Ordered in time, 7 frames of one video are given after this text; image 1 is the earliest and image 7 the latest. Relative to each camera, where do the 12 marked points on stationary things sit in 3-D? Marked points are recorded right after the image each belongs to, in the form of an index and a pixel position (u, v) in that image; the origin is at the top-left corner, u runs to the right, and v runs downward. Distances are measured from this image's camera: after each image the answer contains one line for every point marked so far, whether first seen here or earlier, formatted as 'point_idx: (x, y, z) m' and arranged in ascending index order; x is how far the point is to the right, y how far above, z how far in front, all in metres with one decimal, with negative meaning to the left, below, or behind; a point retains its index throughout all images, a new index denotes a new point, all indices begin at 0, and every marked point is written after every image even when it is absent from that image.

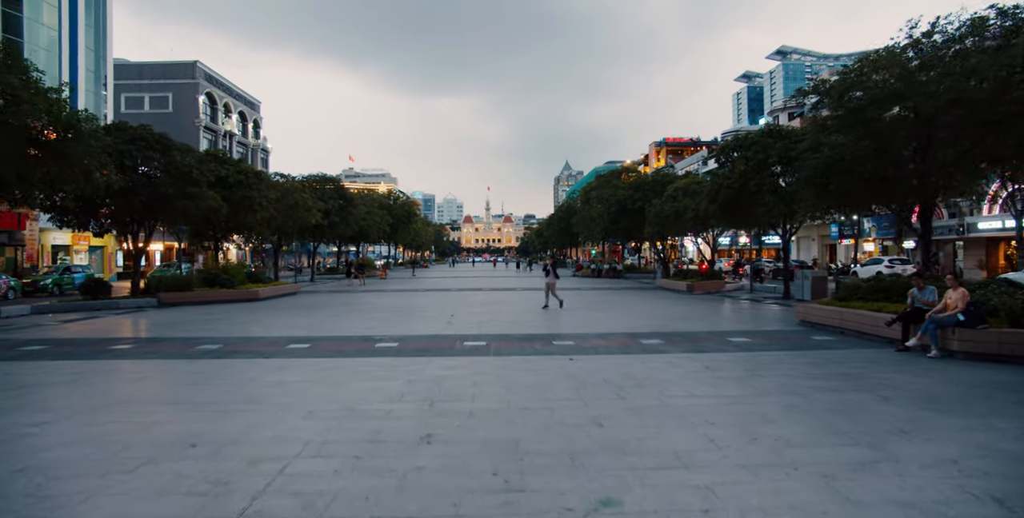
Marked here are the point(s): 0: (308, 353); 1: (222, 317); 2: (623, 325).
0: (-3.7, -1.7, +10.2) m
1: (-9.1, -1.8, +18.0) m
2: (+2.7, -1.6, +13.5) m
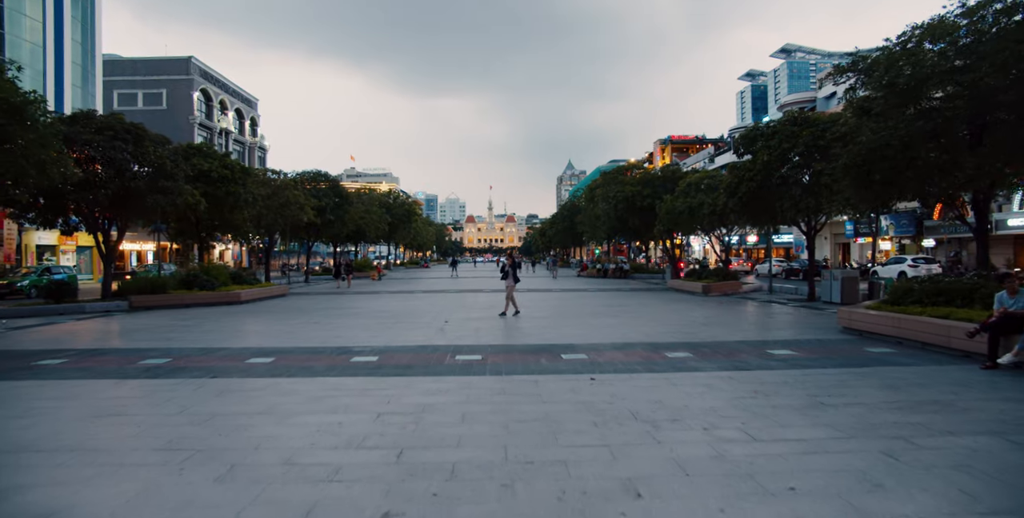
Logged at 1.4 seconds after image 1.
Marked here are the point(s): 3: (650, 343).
0: (-3.7, -1.7, +8.5) m
1: (-9.1, -1.8, +16.3) m
2: (+2.7, -1.6, +11.8) m
3: (+2.6, -1.6, +10.7) m
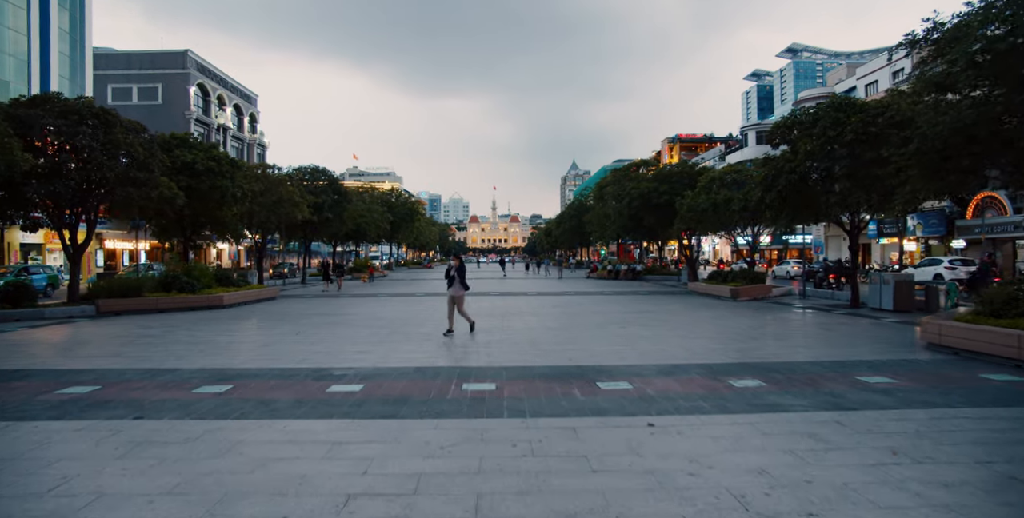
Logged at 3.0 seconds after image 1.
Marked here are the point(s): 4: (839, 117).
0: (-3.4, -1.7, +6.4) m
1: (-8.7, -1.8, +14.3) m
2: (+3.0, -1.6, +9.7) m
3: (+2.9, -1.6, +8.6) m
4: (+9.9, +4.3, +17.3) m
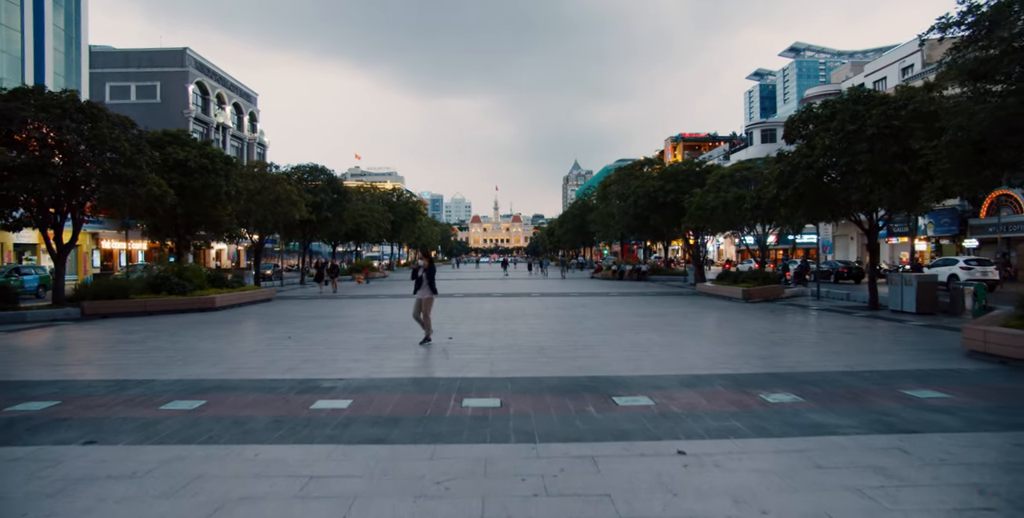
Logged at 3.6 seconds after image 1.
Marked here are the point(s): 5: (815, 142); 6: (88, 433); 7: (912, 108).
0: (-3.3, -1.7, +5.7) m
1: (-8.6, -1.8, +13.5) m
2: (+3.1, -1.6, +8.9) m
3: (+3.0, -1.6, +7.8) m
4: (+10.0, +4.3, +16.5) m
5: (+9.2, +3.6, +17.3) m
6: (-4.0, -1.7, +5.4) m
7: (+10.8, +4.1, +15.4) m
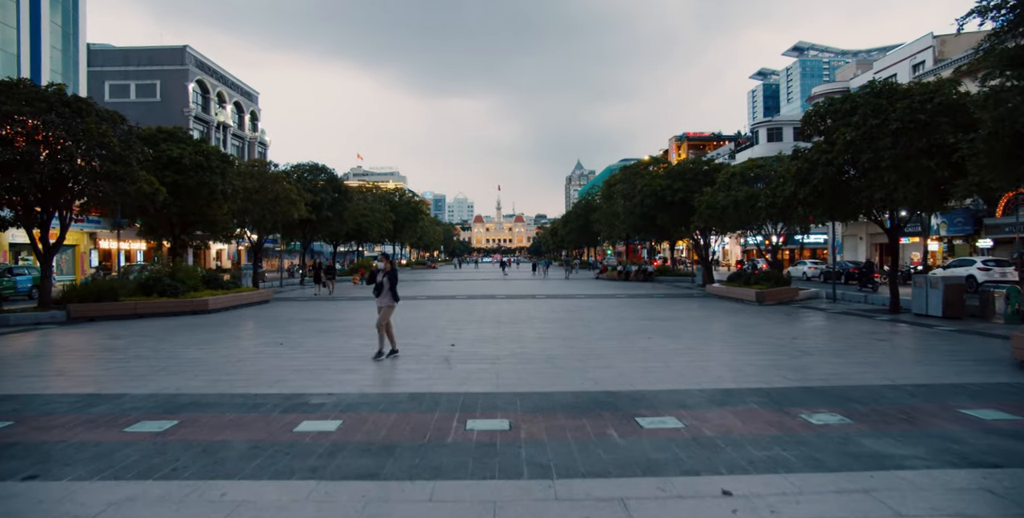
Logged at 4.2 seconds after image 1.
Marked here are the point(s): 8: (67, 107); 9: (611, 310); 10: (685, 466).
0: (-3.2, -1.7, +4.9) m
1: (-8.5, -1.9, +12.8) m
2: (+3.2, -1.7, +8.1) m
3: (+3.1, -1.7, +7.1) m
4: (+10.1, +4.3, +15.7) m
5: (+9.4, +3.5, +16.5) m
6: (-3.9, -1.7, +4.7) m
7: (+10.9, +4.0, +14.6) m
8: (-12.5, +4.3, +16.0) m
9: (+3.3, -1.7, +19.0) m
10: (+1.4, -1.7, +4.6) m
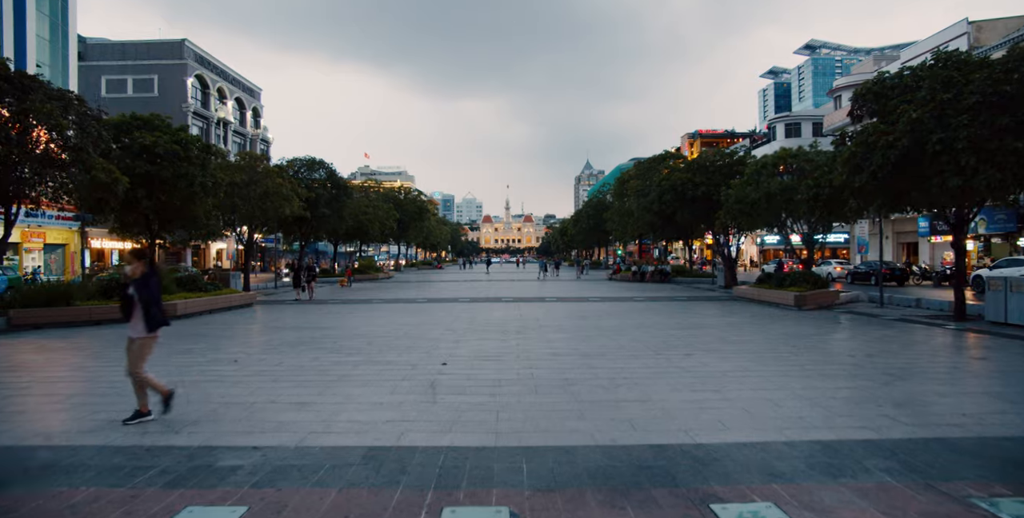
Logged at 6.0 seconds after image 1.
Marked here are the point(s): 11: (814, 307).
0: (-3.2, -1.7, +2.8) m
1: (-8.4, -1.8, +10.8) m
2: (+3.3, -1.6, +5.9) m
3: (+3.1, -1.6, +4.9) m
4: (+10.3, +4.3, +13.3) m
5: (+9.5, +3.6, +14.2) m
6: (-3.9, -1.6, +2.5) m
7: (+11.1, +4.1, +12.2) m
8: (-12.3, +4.3, +14.0) m
9: (+3.5, -1.7, +16.8) m
10: (+1.4, -1.6, +2.4) m
11: (+10.1, -1.6, +19.1) m
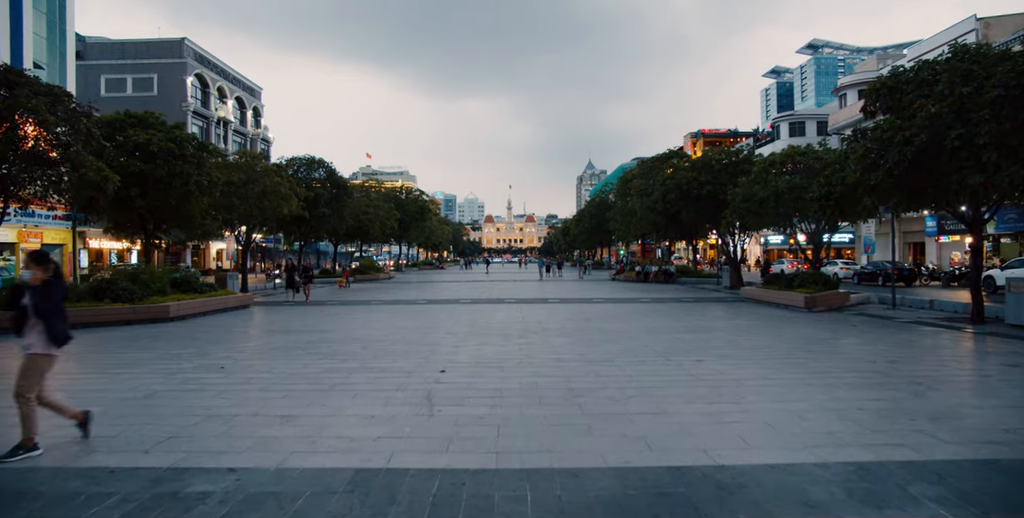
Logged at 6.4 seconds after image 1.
0: (-3.2, -1.7, +2.3) m
1: (-8.3, -1.8, +10.3) m
2: (+3.3, -1.6, +5.4) m
3: (+3.2, -1.6, +4.4) m
4: (+10.3, +4.3, +12.8) m
5: (+9.6, +3.5, +13.7) m
6: (-3.9, -1.7, +2.1) m
7: (+11.1, +4.1, +11.7) m
8: (-12.3, +4.3, +13.6) m
9: (+3.5, -1.7, +16.3) m
10: (+1.4, -1.6, +1.9) m
11: (+10.1, -1.6, +18.6) m
